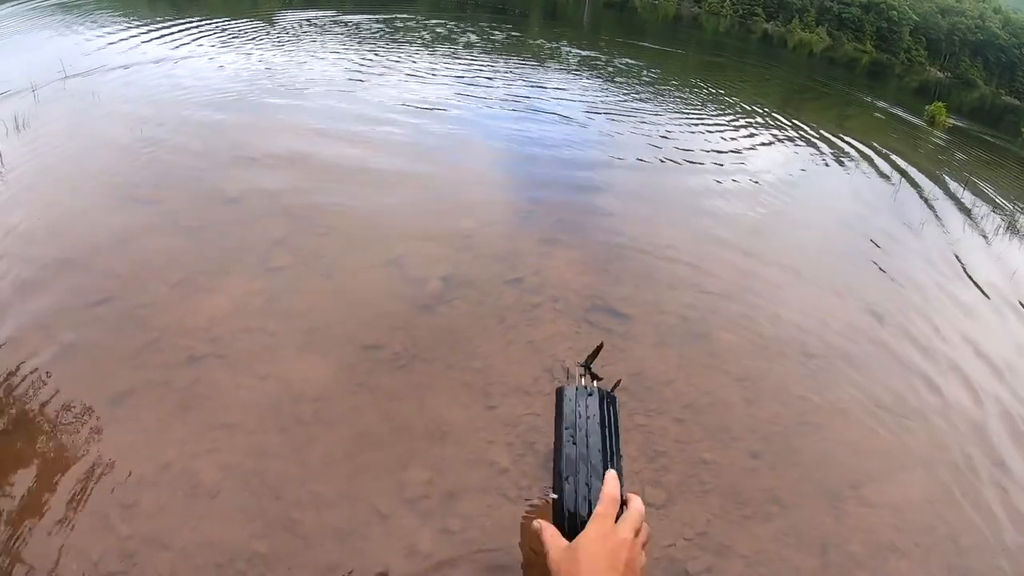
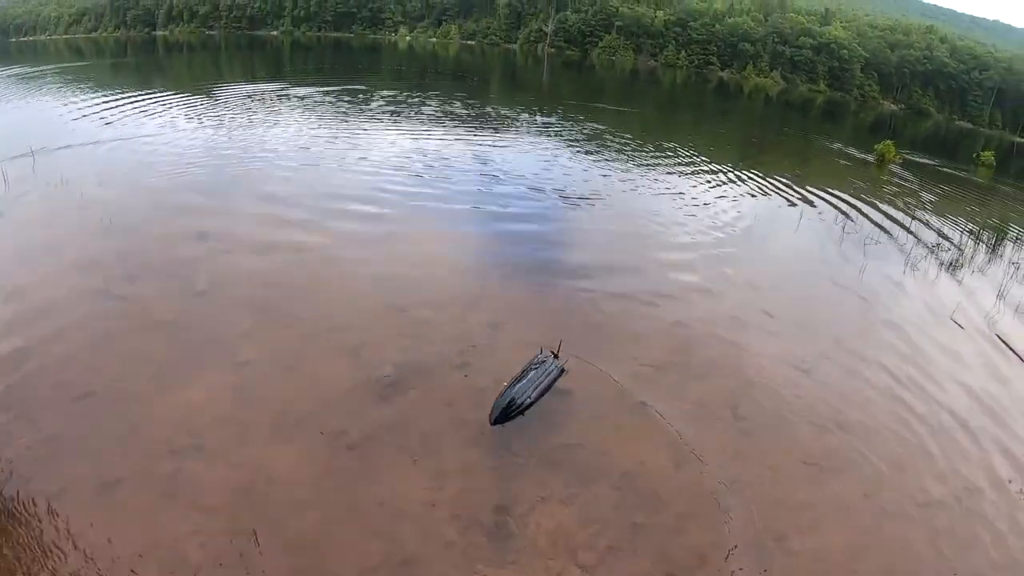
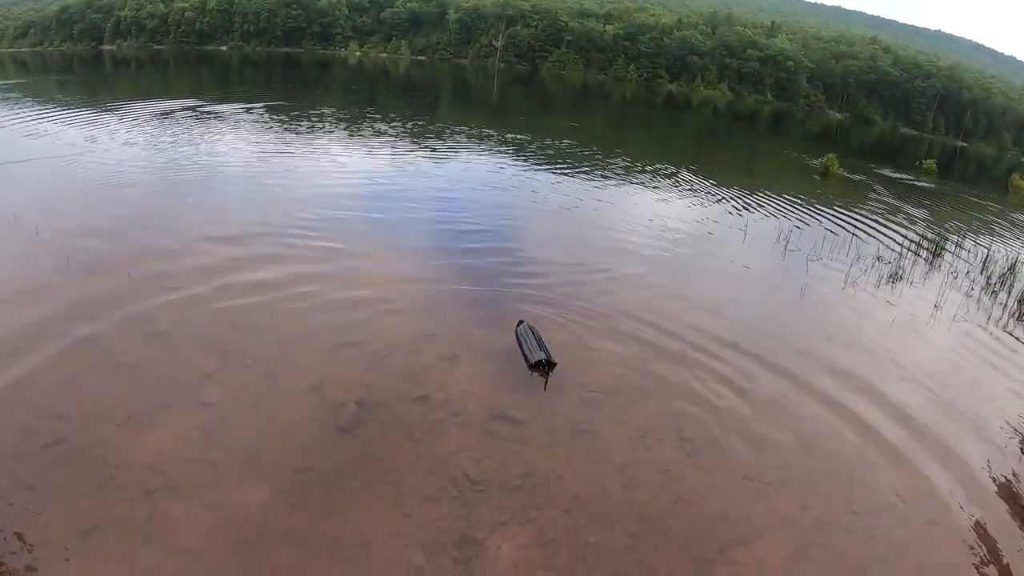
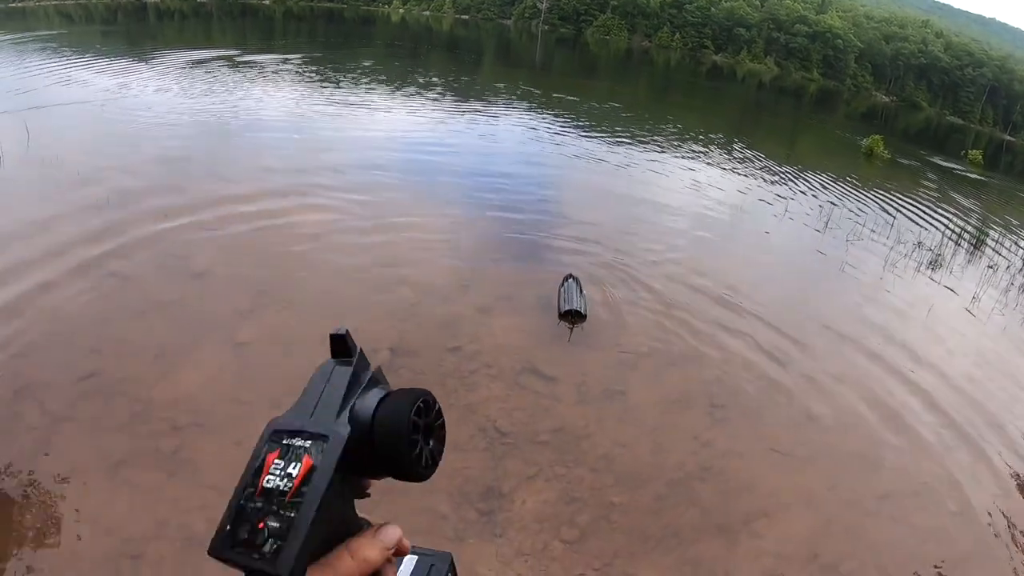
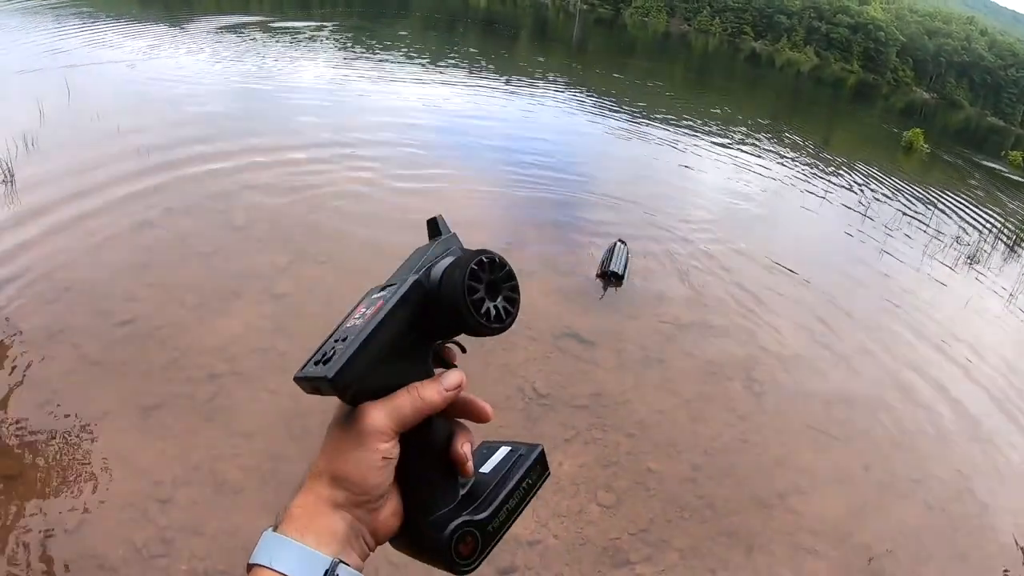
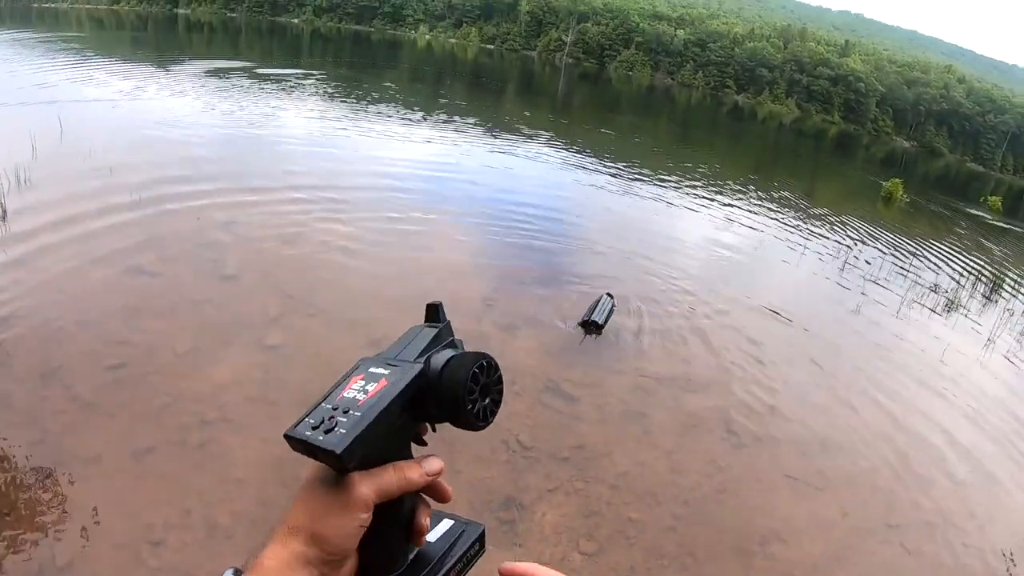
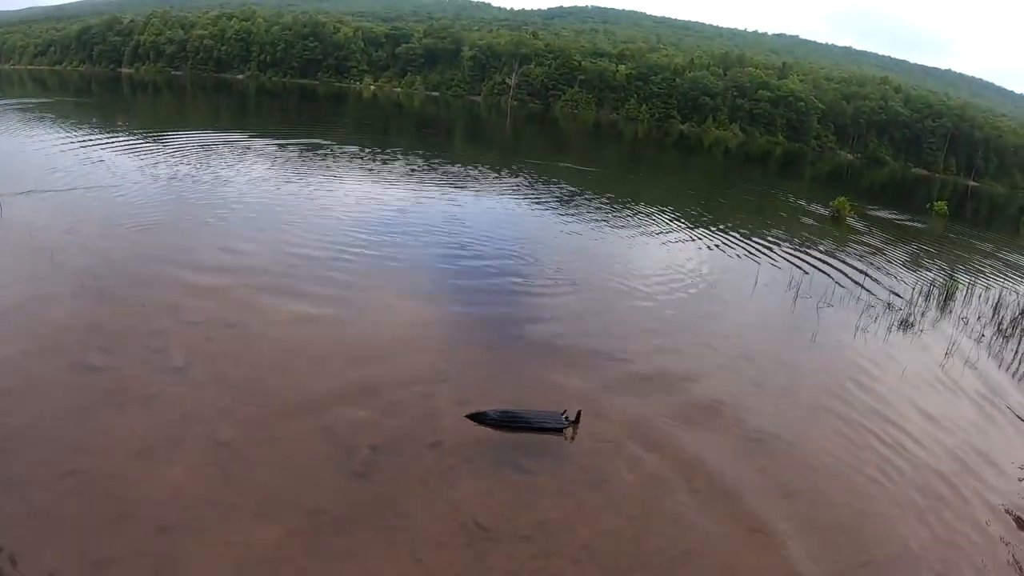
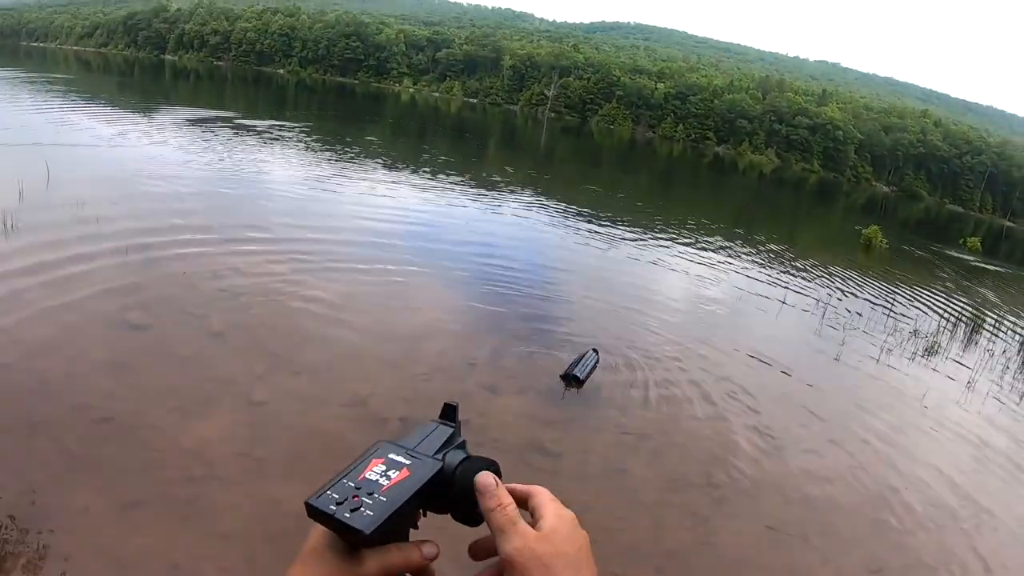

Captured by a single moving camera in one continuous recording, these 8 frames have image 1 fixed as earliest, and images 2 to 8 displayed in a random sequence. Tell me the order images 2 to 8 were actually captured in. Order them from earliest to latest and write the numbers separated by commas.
2, 7, 3, 4, 5, 6, 8
